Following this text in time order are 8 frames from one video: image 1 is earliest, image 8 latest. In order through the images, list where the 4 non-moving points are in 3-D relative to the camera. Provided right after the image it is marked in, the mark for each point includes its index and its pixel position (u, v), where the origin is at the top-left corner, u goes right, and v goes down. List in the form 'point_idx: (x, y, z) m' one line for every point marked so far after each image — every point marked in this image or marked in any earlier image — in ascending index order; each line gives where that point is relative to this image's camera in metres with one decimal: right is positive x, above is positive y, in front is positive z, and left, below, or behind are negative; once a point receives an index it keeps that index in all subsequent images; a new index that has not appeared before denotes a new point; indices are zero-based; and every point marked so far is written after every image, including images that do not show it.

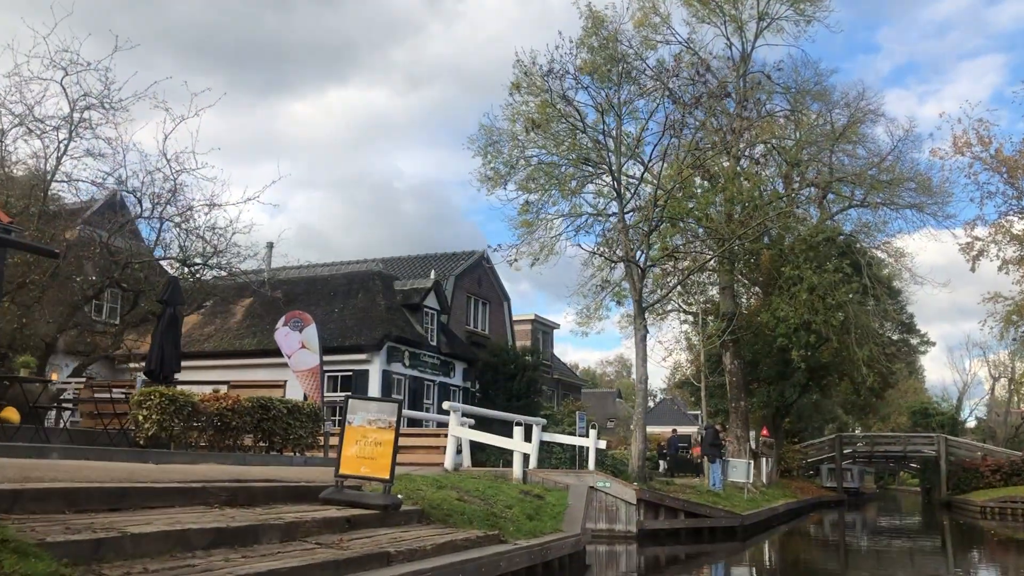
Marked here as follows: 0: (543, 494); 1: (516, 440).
0: (+0.4, -2.6, +11.7) m
1: (0.0, -2.0, +12.6) m
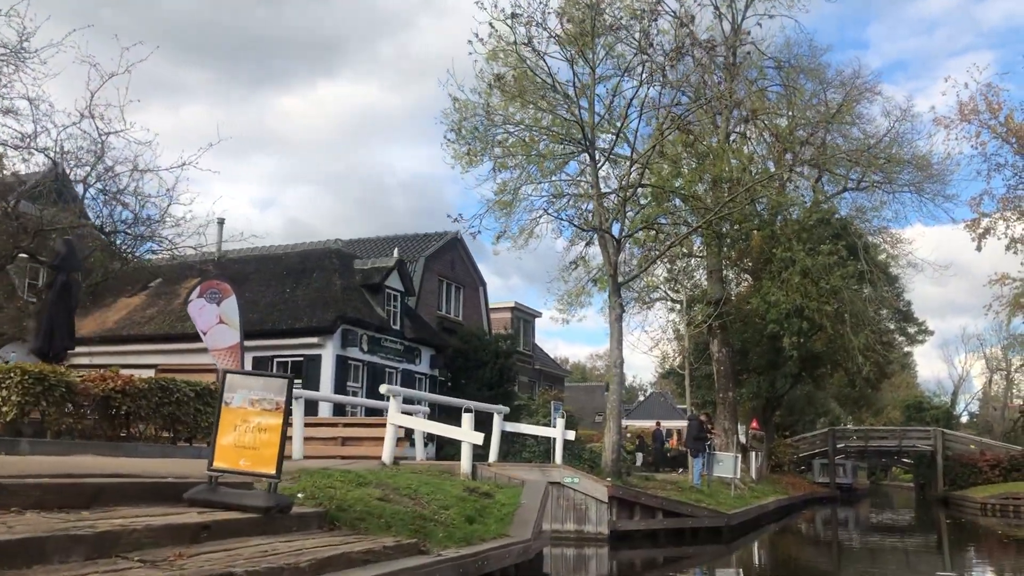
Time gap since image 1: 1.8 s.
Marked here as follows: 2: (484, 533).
0: (-0.2, -2.2, +10.0) m
1: (-0.6, -1.6, +10.9) m
2: (-0.3, -2.2, +8.4) m
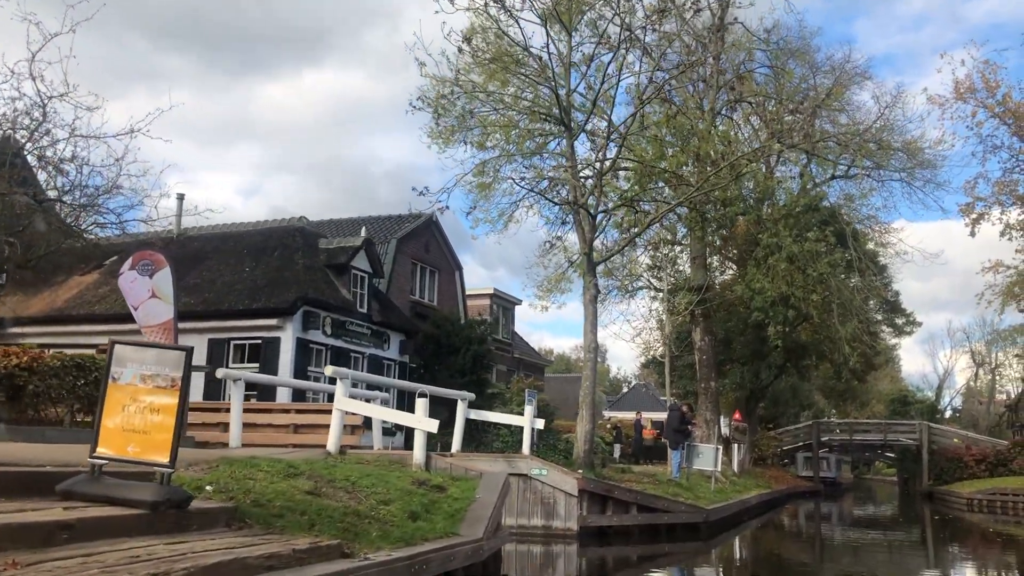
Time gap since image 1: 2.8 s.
0: (-0.7, -1.9, +9.0) m
1: (-1.1, -1.3, +9.9) m
2: (-0.7, -2.0, +7.4) m
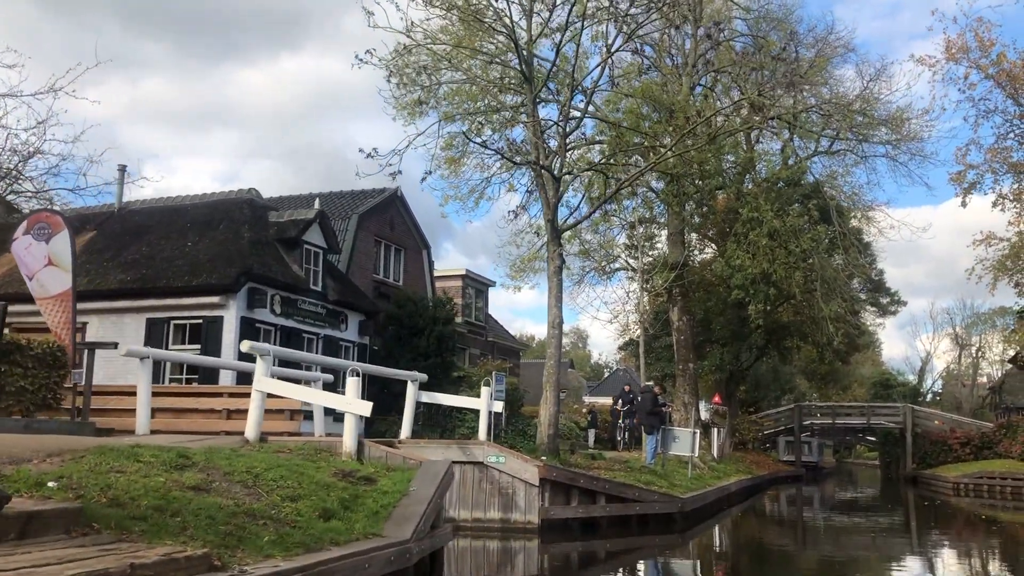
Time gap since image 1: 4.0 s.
0: (-1.2, -1.6, +7.8) m
1: (-1.6, -1.0, +8.7) m
2: (-1.1, -1.6, +6.2) m
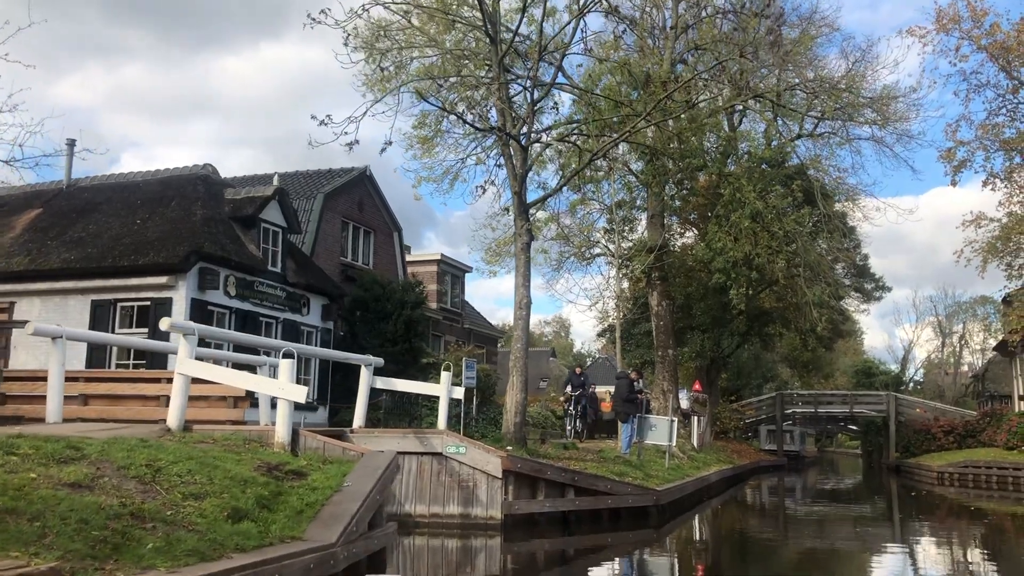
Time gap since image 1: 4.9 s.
0: (-1.5, -1.4, +6.9) m
1: (-2.0, -0.7, +7.8) m
2: (-1.5, -1.4, +5.3) m
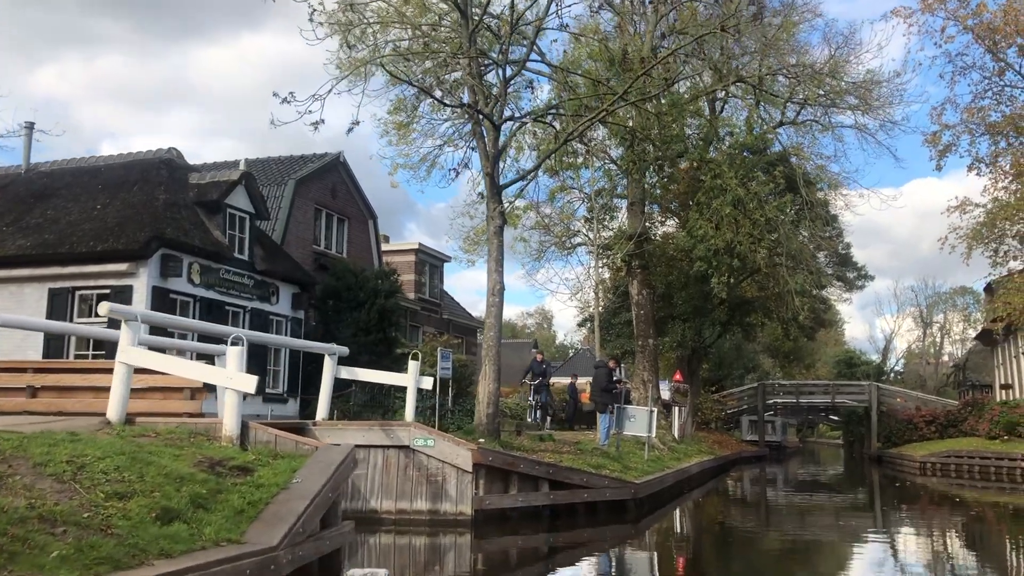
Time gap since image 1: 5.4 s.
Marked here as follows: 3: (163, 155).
0: (-1.8, -1.2, +6.4) m
1: (-2.2, -0.6, +7.2) m
2: (-1.7, -1.3, +4.8) m
3: (-6.5, +2.5, +17.4) m
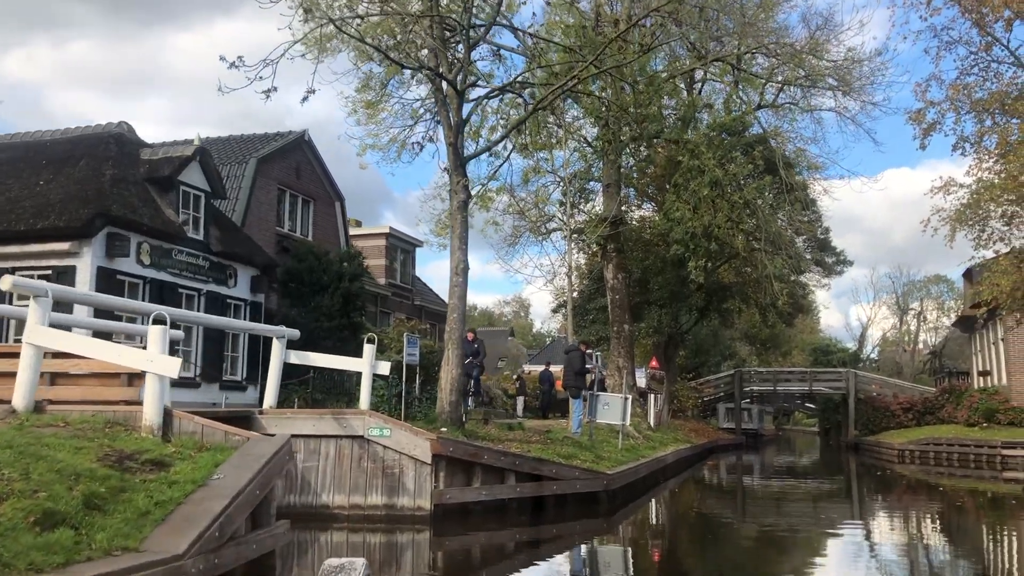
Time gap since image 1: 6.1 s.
0: (-2.1, -1.0, +5.6) m
1: (-2.5, -0.4, +6.4) m
2: (-2.0, -1.1, +4.0) m
3: (-7.0, +2.8, +16.4) m
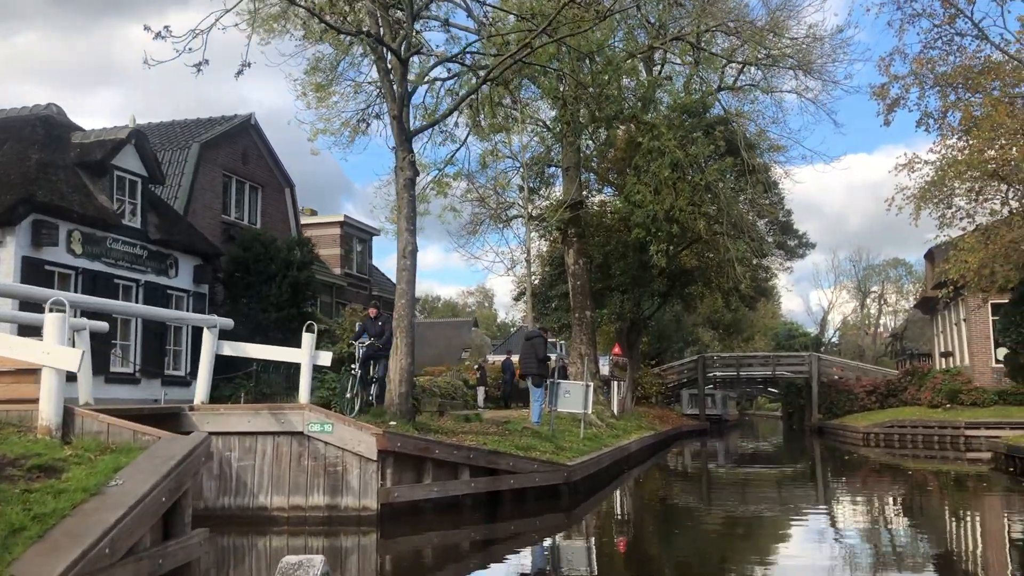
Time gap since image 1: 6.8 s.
0: (-2.4, -0.9, +4.9) m
1: (-2.9, -0.3, +5.7) m
2: (-2.2, -1.1, +3.3) m
3: (-7.8, +2.9, +15.5) m
